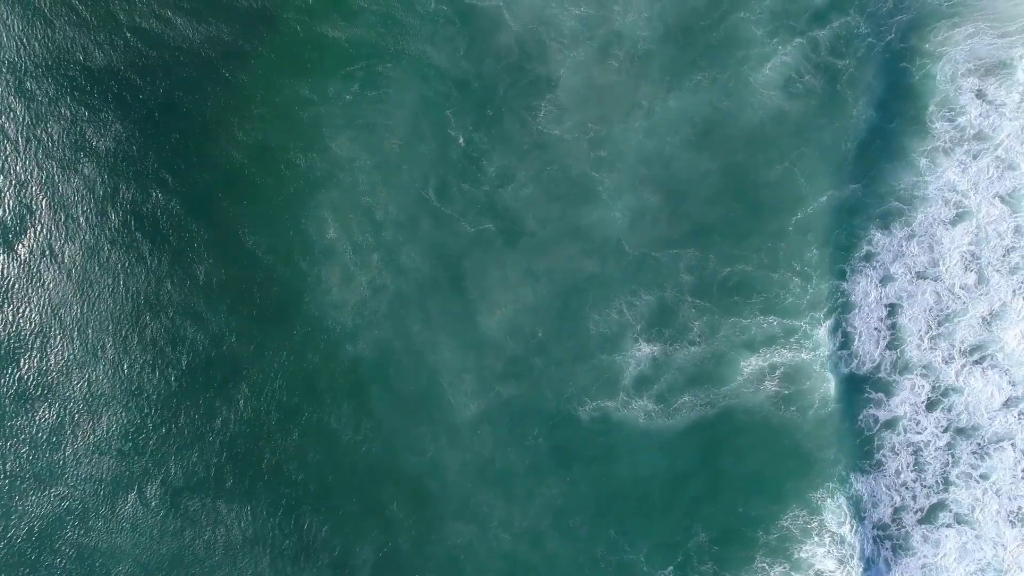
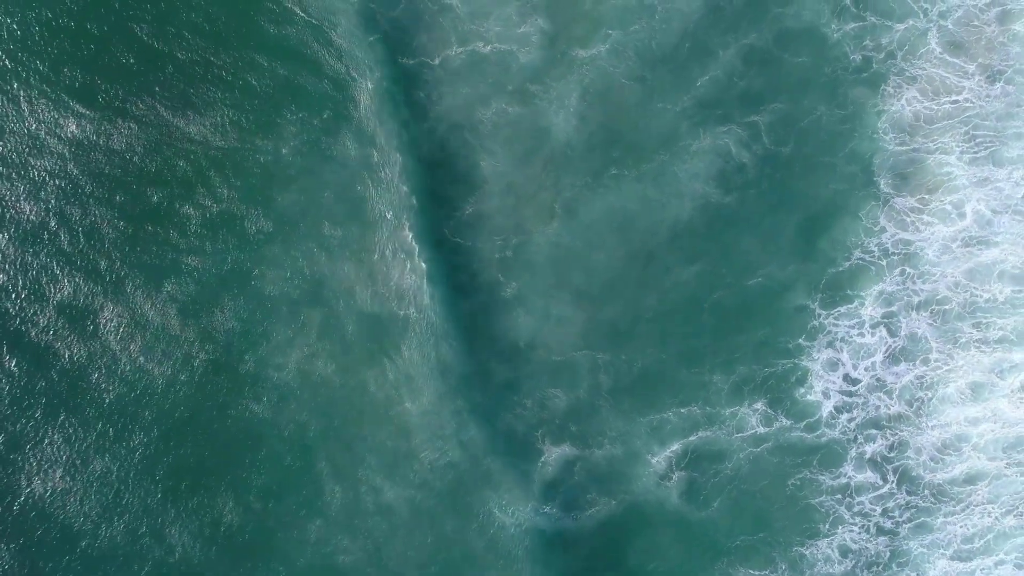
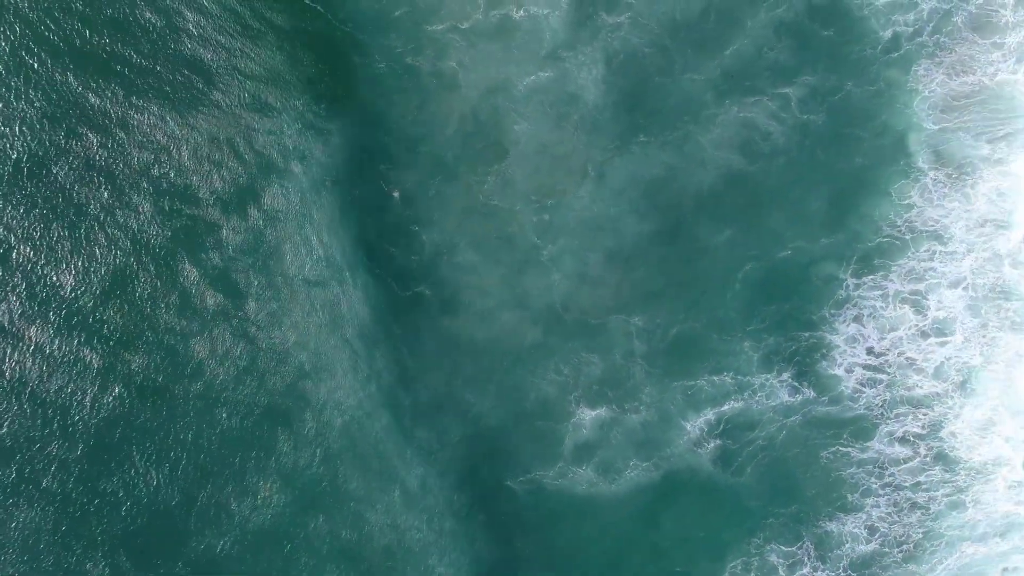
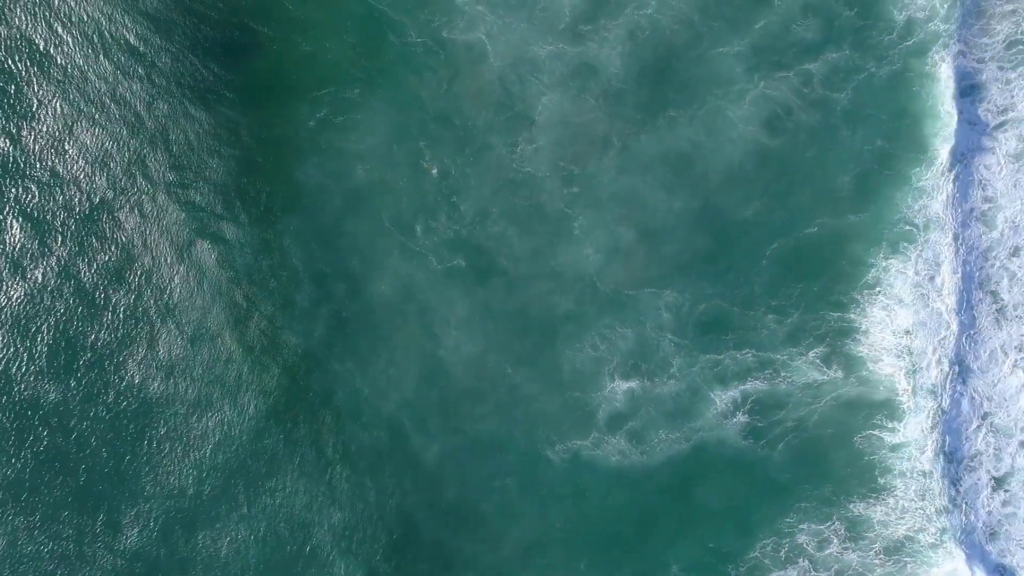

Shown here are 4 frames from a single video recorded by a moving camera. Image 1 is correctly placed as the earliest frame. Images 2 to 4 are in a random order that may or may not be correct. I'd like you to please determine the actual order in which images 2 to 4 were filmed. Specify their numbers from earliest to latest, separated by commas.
4, 3, 2
